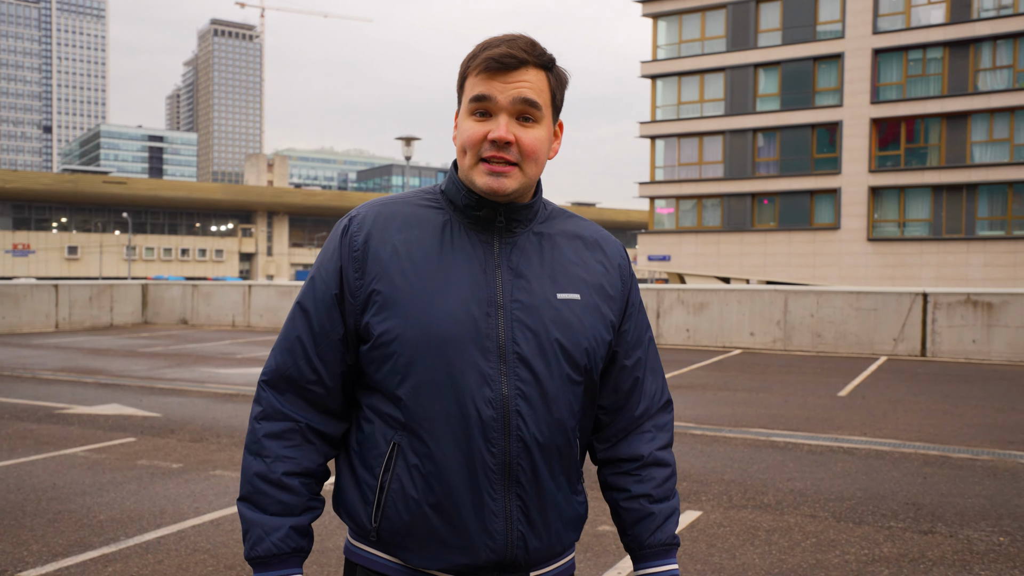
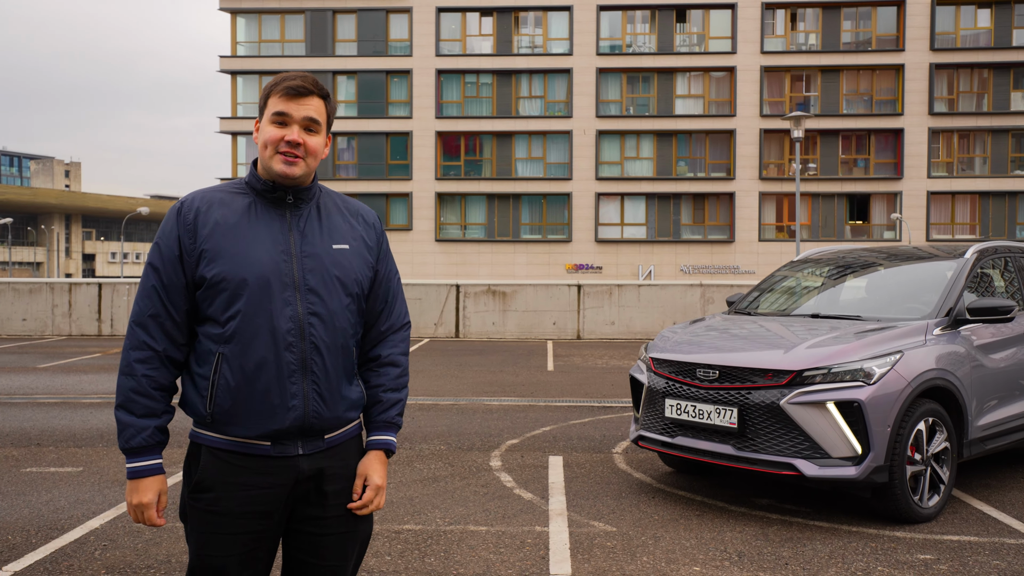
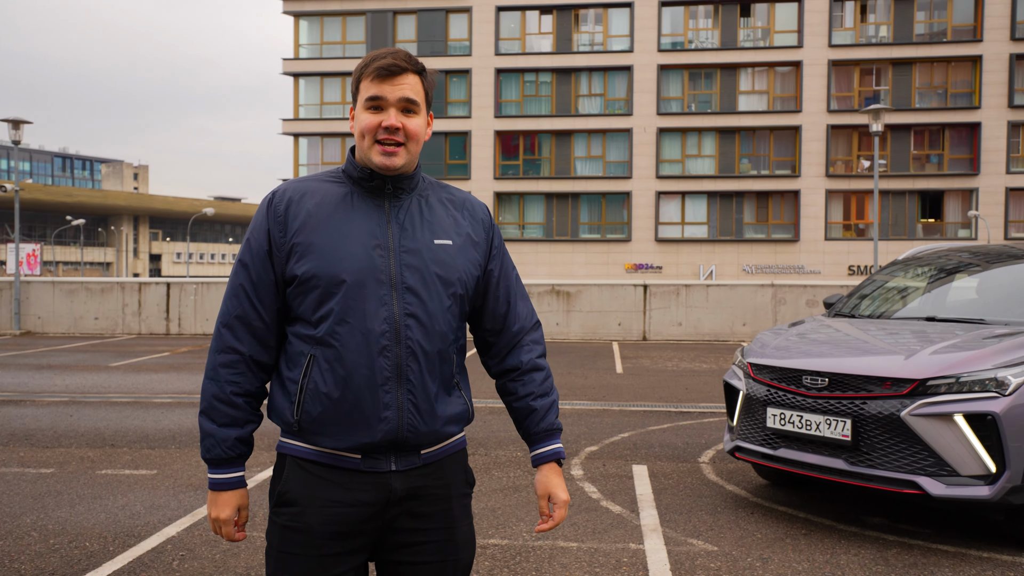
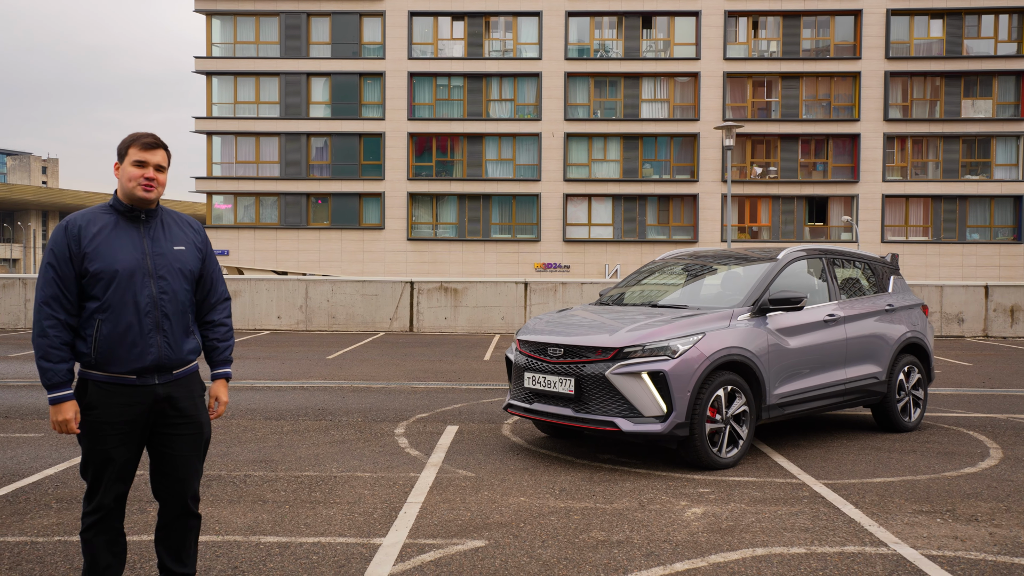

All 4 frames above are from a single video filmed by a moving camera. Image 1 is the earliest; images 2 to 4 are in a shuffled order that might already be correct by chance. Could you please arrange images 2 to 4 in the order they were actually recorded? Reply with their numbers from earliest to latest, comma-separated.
3, 2, 4
